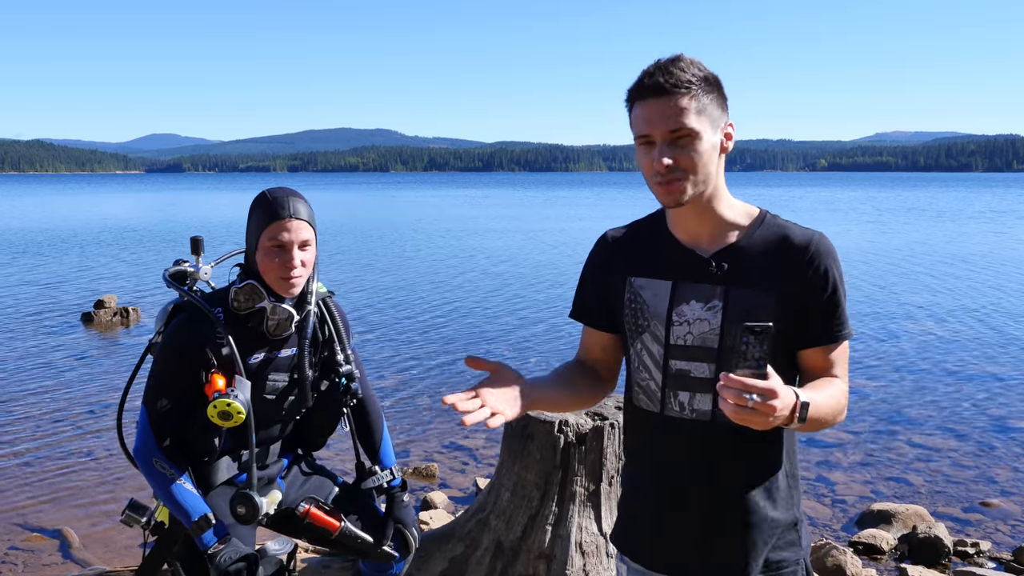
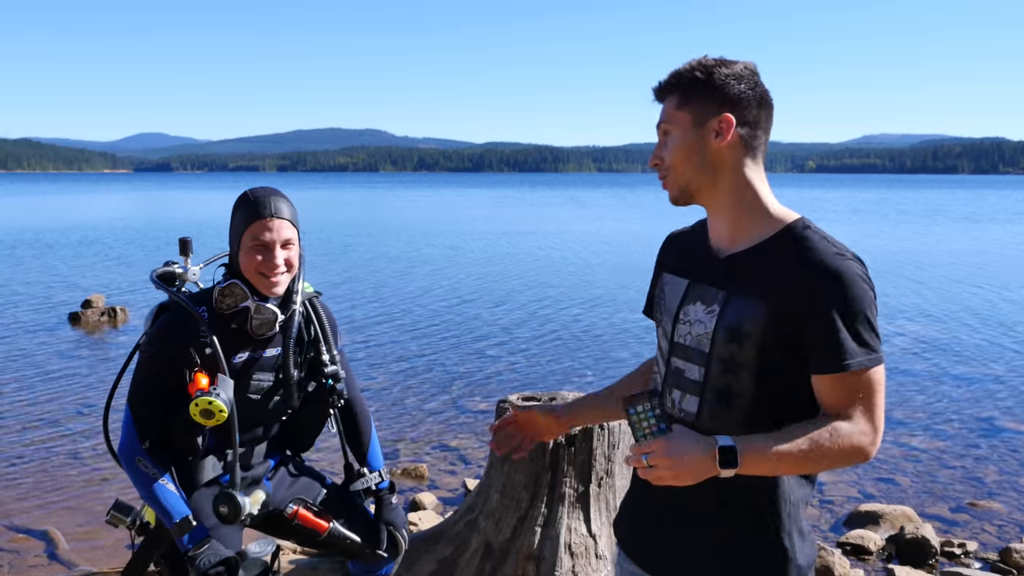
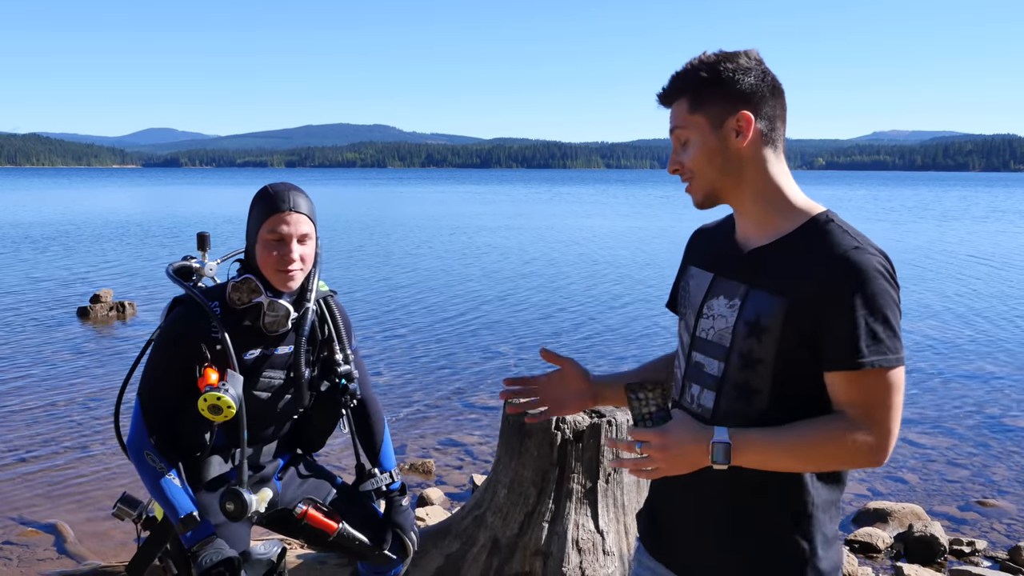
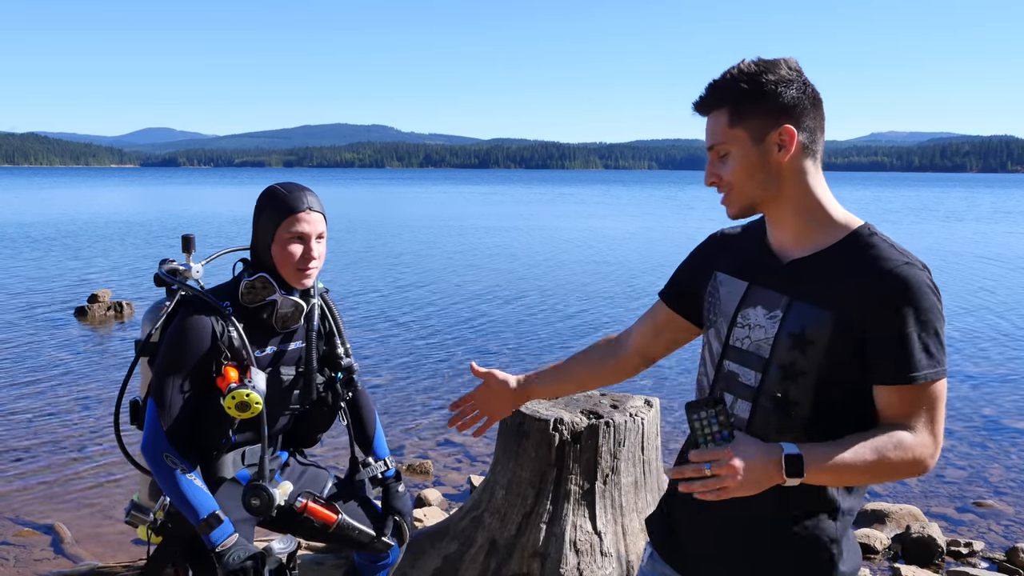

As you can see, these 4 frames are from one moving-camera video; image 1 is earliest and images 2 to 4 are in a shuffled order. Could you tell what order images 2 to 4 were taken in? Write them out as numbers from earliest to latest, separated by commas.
3, 4, 2
